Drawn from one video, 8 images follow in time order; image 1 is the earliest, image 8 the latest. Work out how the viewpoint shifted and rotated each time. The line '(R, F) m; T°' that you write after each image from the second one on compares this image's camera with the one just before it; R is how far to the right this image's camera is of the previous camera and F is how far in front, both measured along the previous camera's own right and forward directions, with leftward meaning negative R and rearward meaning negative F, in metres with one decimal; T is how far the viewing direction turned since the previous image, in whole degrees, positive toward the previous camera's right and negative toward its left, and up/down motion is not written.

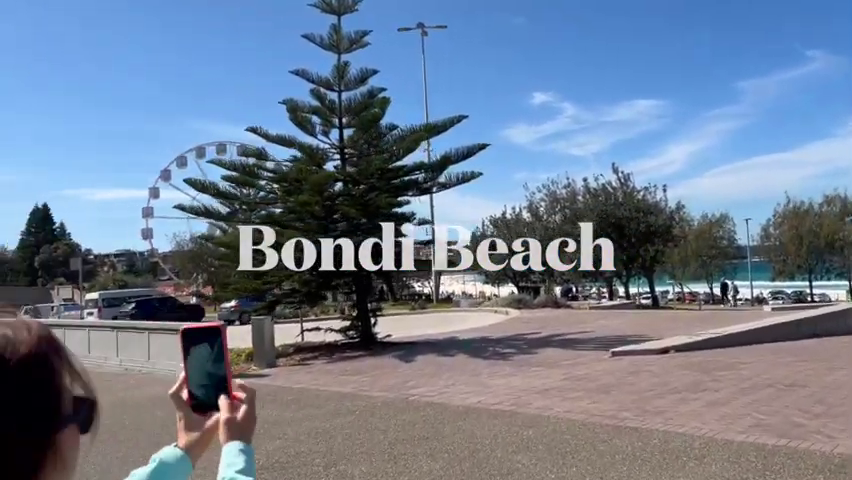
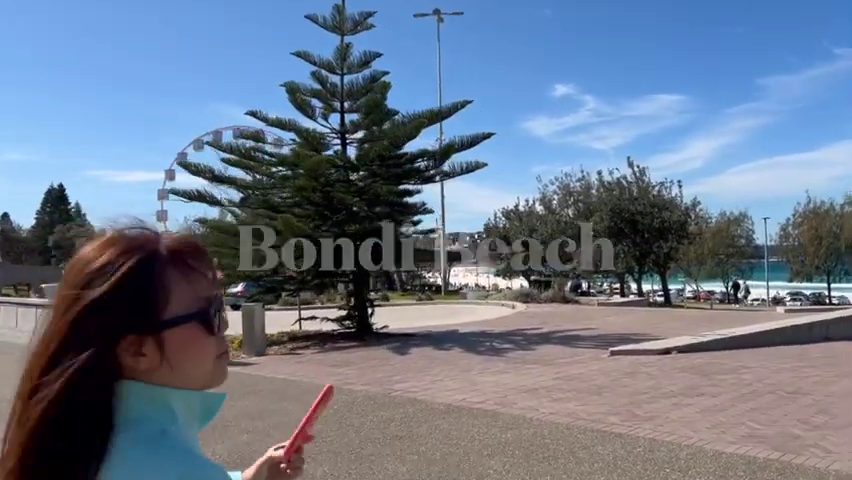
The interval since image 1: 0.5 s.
(+0.4, +0.4) m; -1°
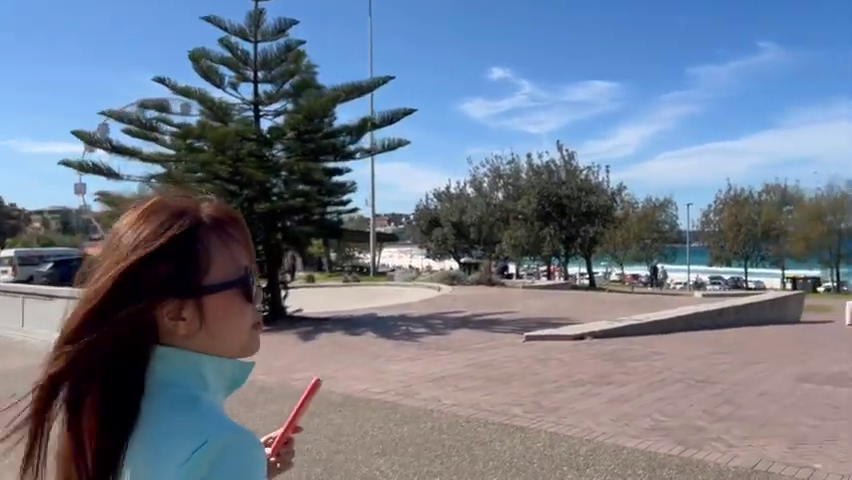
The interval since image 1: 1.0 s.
(+0.4, +0.5) m; +5°
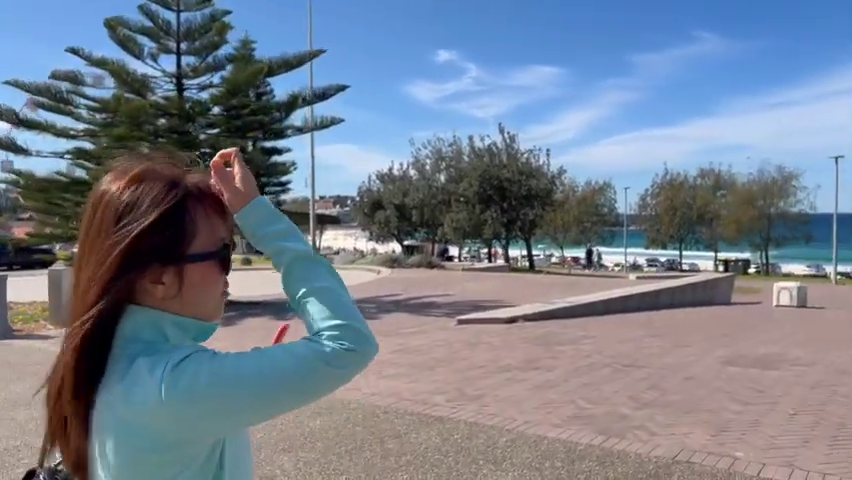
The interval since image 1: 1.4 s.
(+0.3, +0.4) m; +4°
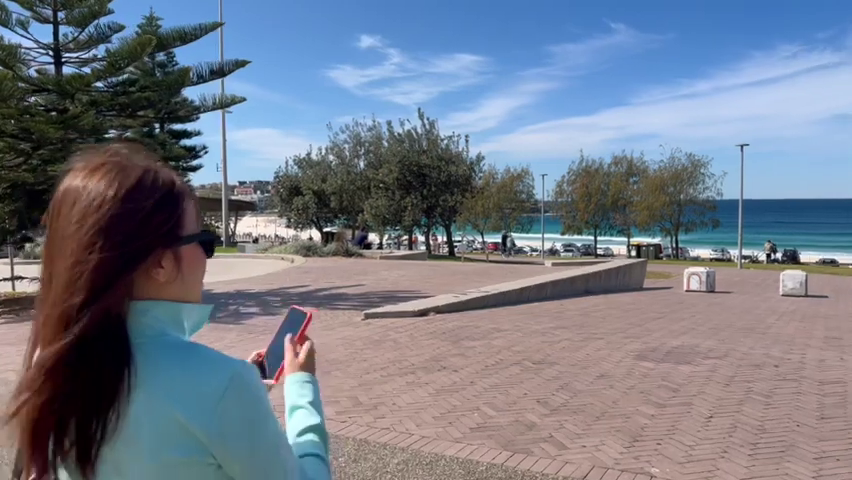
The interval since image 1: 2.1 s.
(+0.3, +0.7) m; +6°
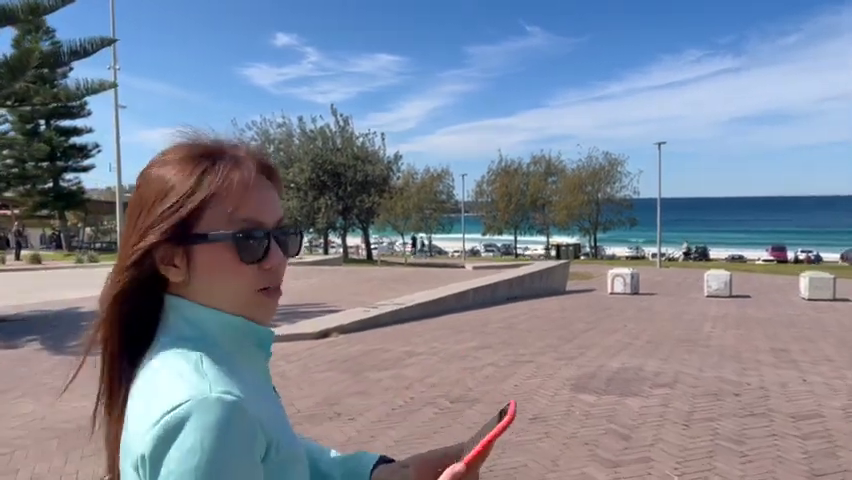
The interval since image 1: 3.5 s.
(+0.3, +1.5) m; +6°
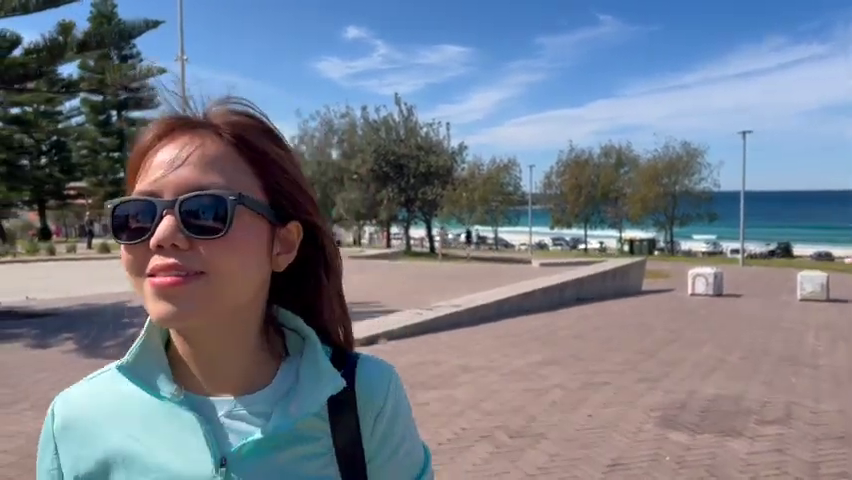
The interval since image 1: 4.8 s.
(+0.1, +1.0) m; -5°
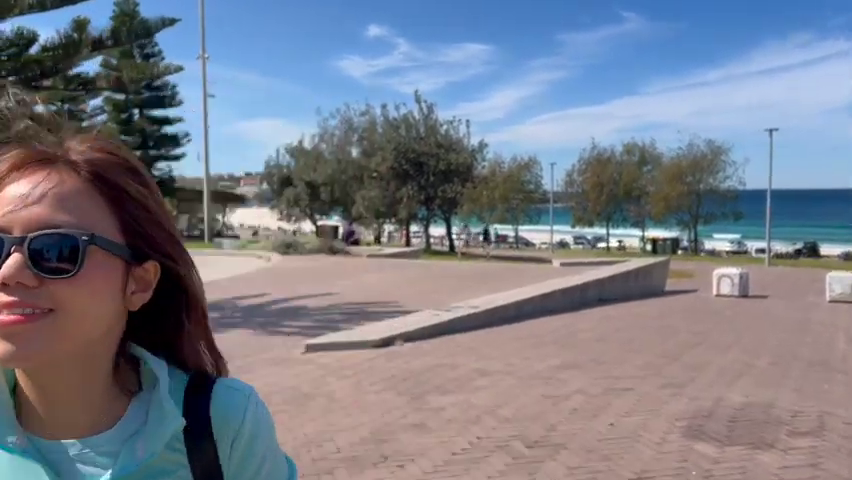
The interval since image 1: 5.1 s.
(0.0, +0.2) m; -2°
